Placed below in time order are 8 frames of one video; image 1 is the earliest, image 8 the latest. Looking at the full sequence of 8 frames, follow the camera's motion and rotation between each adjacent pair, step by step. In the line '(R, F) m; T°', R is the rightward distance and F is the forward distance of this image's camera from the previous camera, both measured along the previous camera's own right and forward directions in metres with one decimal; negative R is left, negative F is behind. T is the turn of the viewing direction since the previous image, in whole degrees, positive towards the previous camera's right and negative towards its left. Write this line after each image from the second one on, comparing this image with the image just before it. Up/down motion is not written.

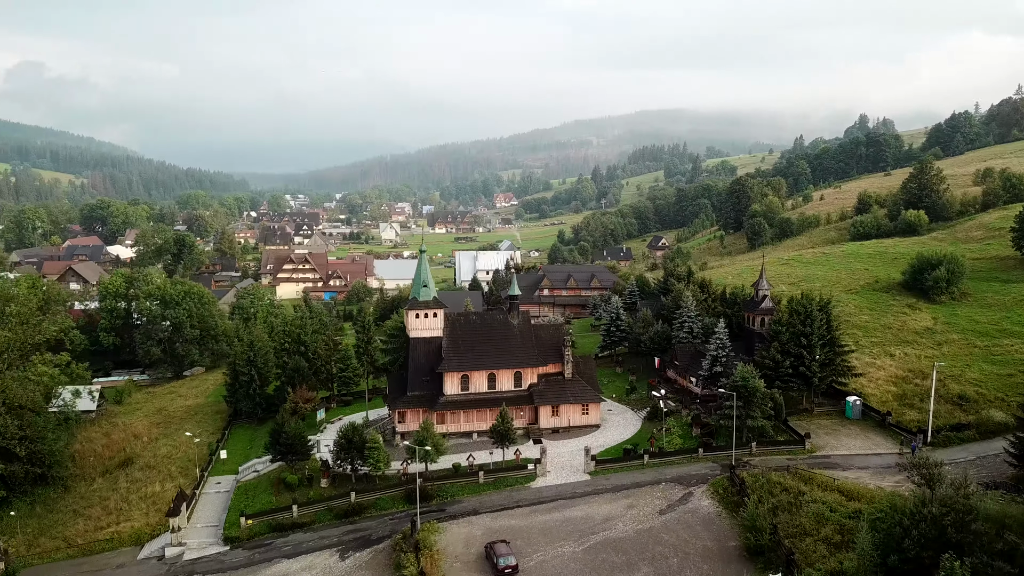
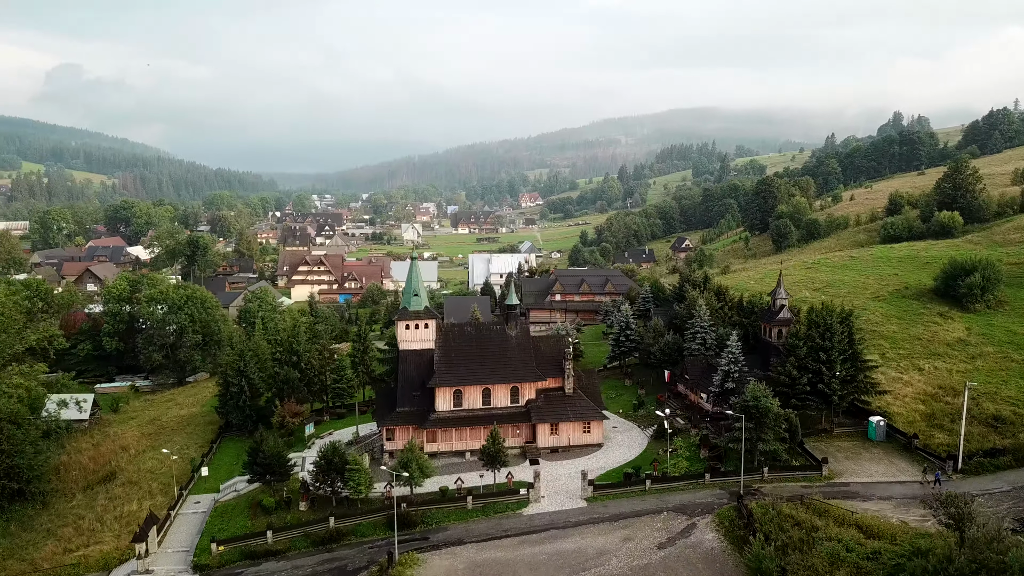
(+1.1, +1.8) m; -2°
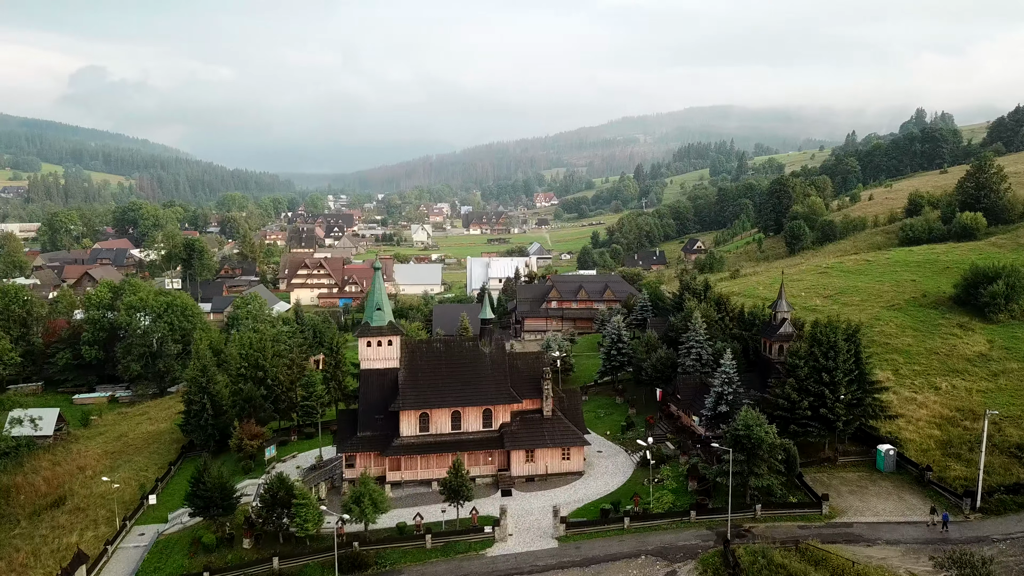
(+1.5, +2.4) m; -1°
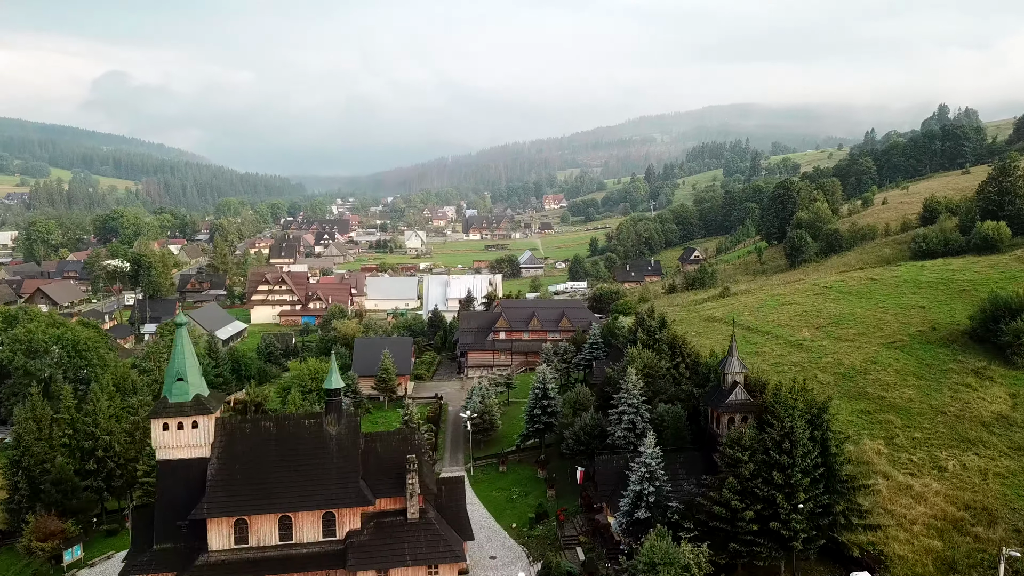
(+4.1, +6.6) m; -1°
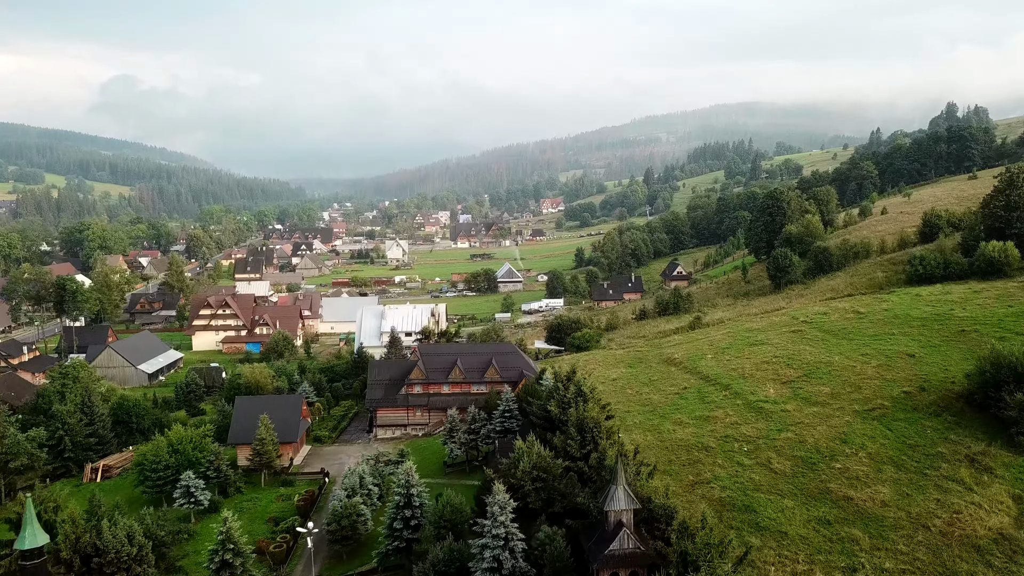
(+4.1, +6.2) m; -1°
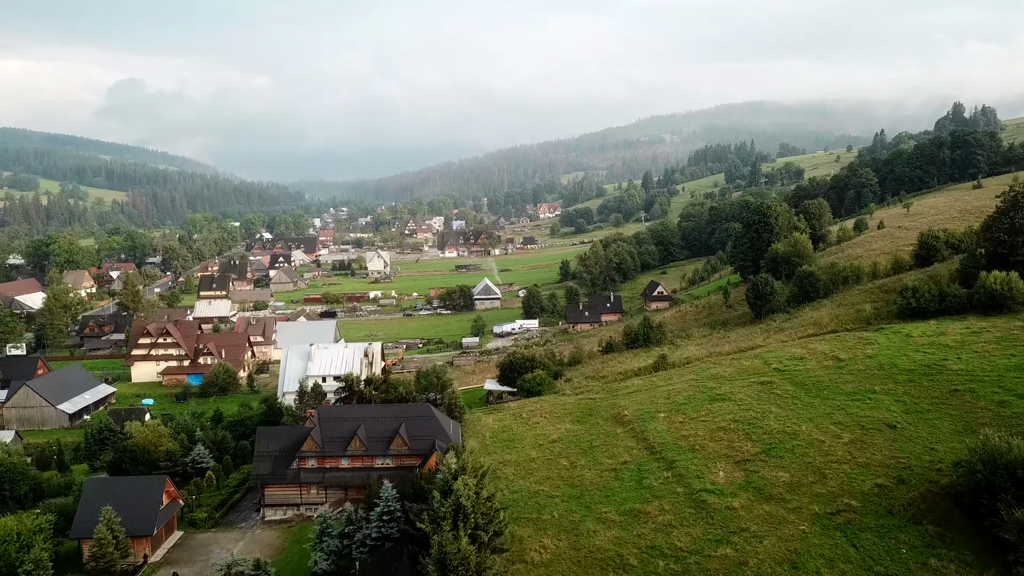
(+3.7, +5.4) m; -1°
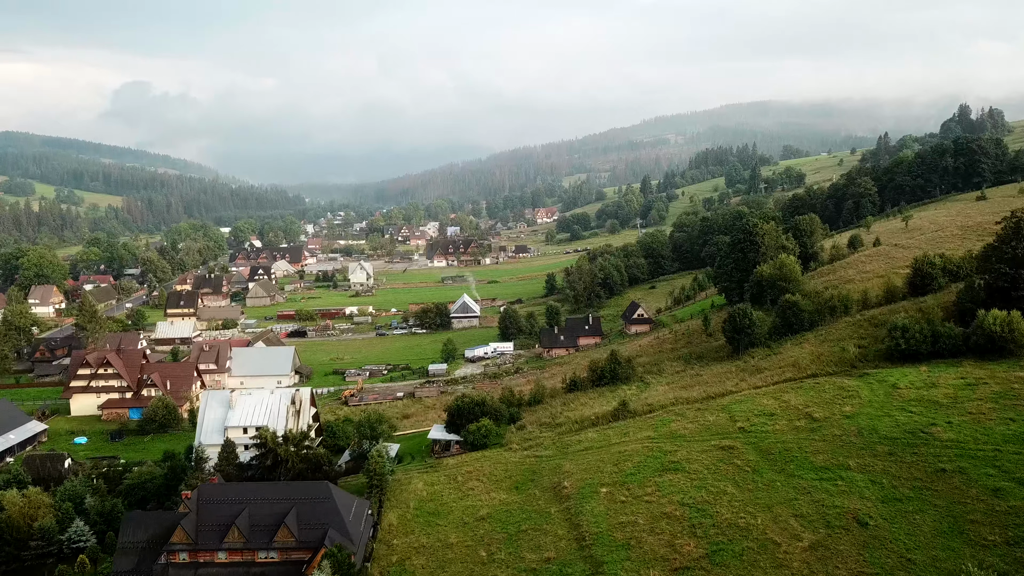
(+3.3, +4.6) m; -1°
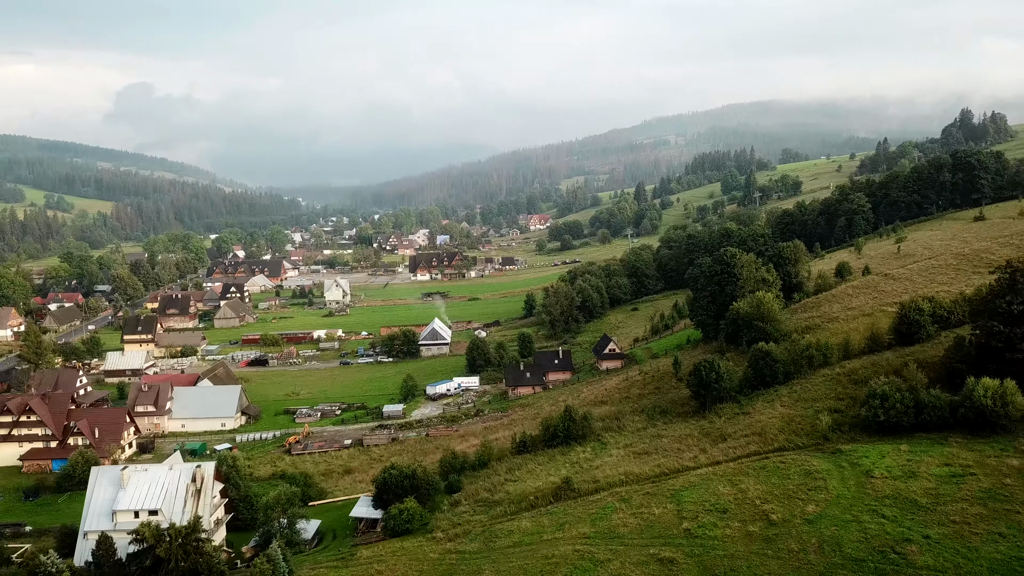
(+3.4, +4.7) m; 0°
